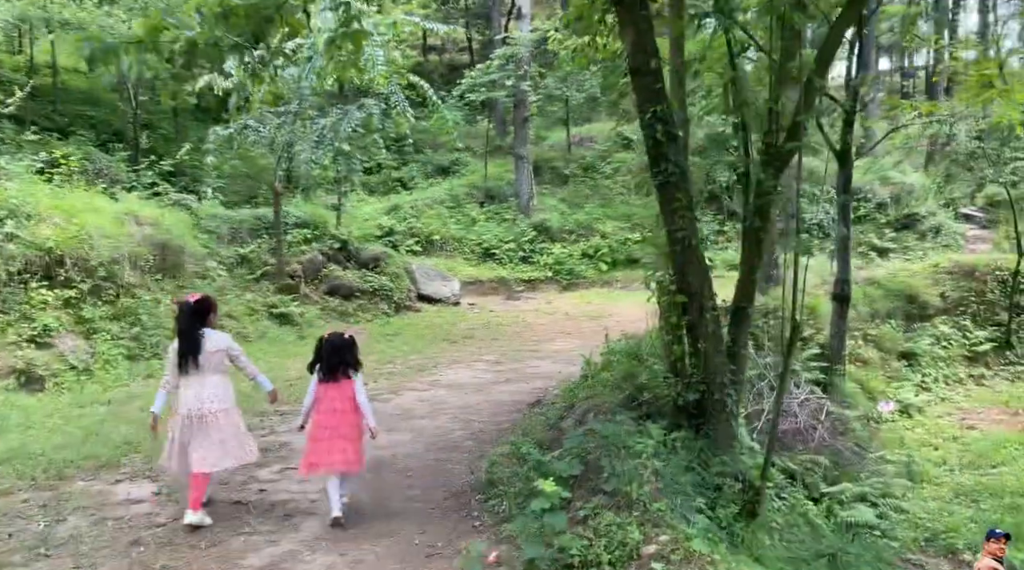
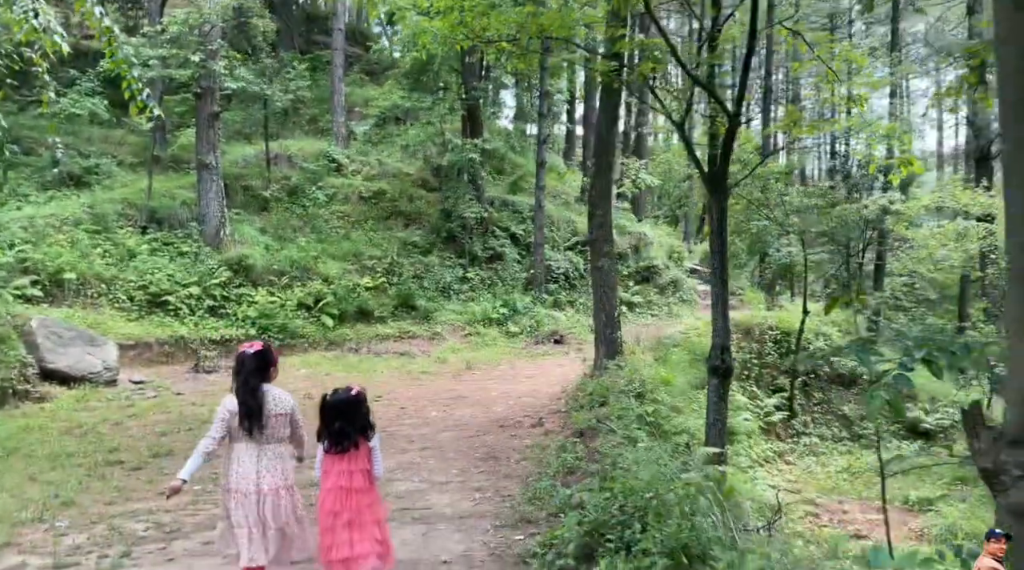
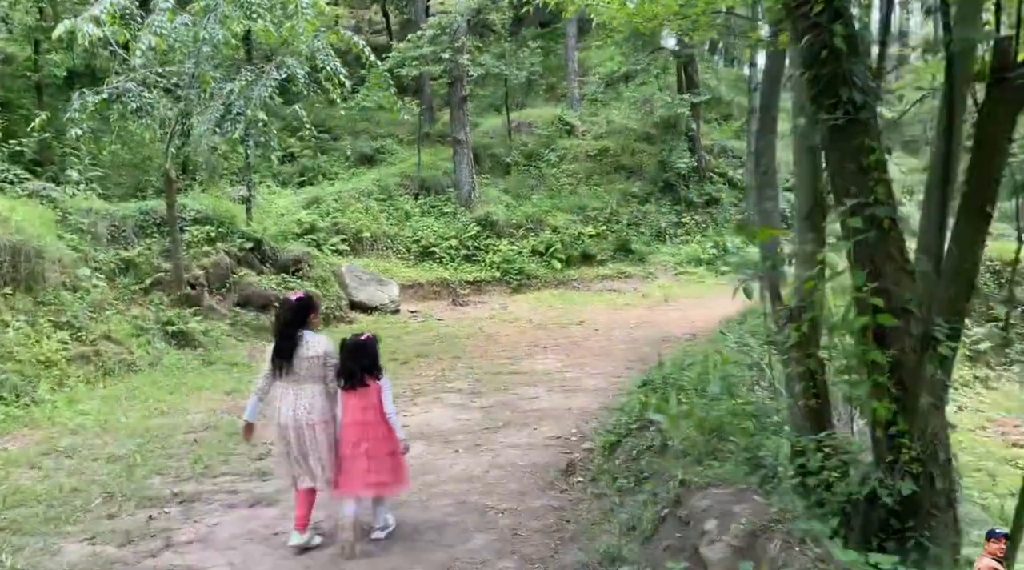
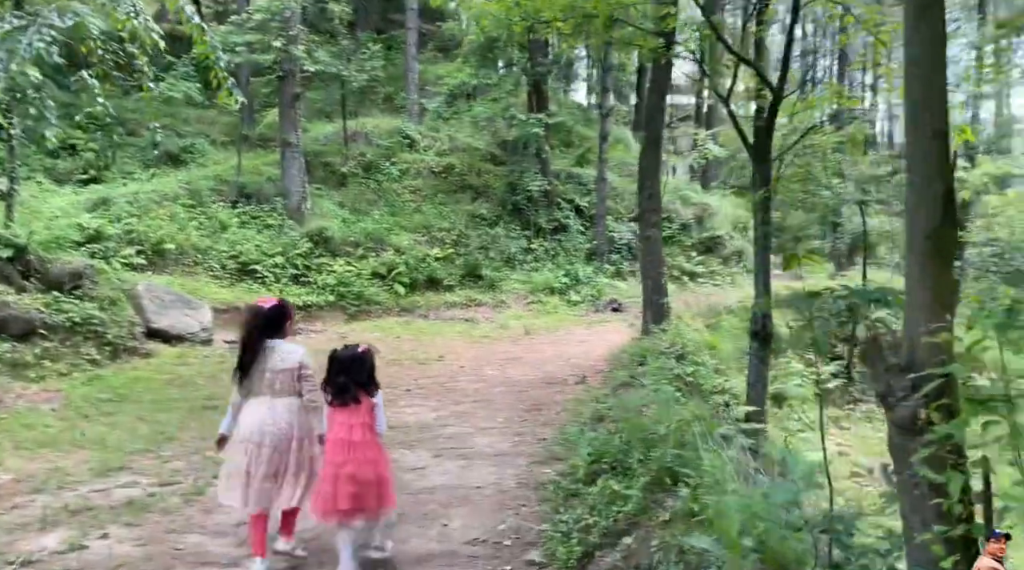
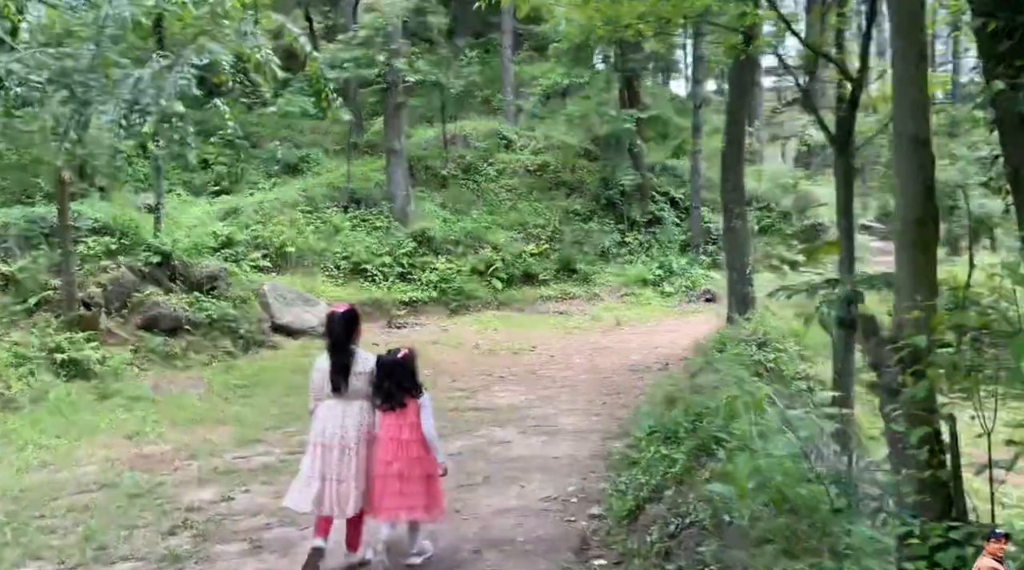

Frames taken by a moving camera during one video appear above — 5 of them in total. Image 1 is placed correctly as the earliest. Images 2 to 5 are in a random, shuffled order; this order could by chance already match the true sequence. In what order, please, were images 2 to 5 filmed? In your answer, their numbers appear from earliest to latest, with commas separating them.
3, 5, 4, 2
